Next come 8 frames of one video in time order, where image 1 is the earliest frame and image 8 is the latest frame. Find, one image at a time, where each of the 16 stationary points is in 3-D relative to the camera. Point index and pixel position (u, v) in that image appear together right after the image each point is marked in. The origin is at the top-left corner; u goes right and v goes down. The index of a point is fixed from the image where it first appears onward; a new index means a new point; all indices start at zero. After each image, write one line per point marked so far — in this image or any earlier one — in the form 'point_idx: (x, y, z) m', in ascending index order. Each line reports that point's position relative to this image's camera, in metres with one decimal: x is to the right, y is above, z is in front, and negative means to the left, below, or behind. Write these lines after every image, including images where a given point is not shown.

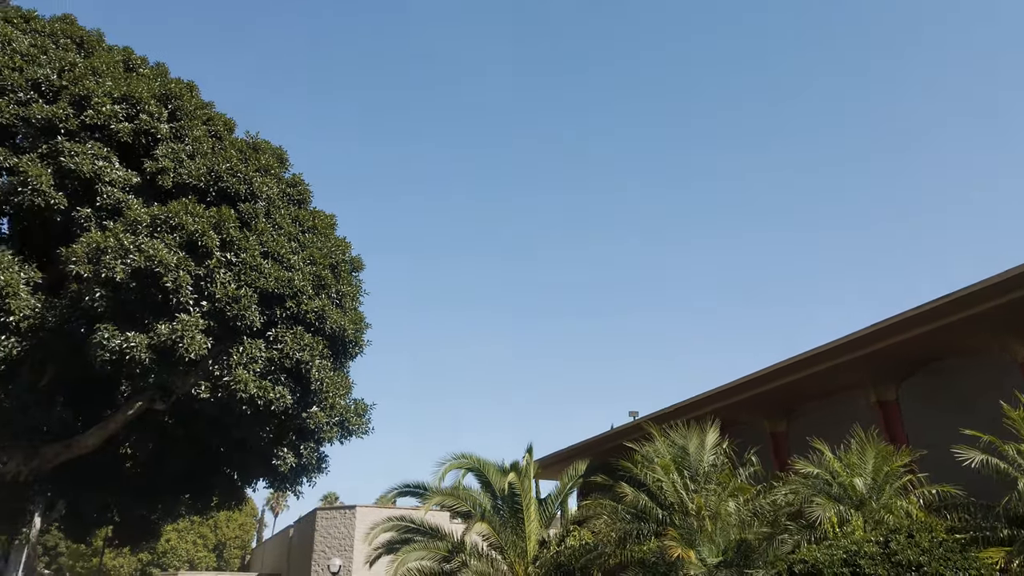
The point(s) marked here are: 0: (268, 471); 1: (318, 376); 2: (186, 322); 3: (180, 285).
0: (-5.1, -3.8, +16.2) m
1: (-3.8, -1.7, +15.0) m
2: (-5.7, -0.6, +13.5) m
3: (-5.8, 0.0, +13.5) m
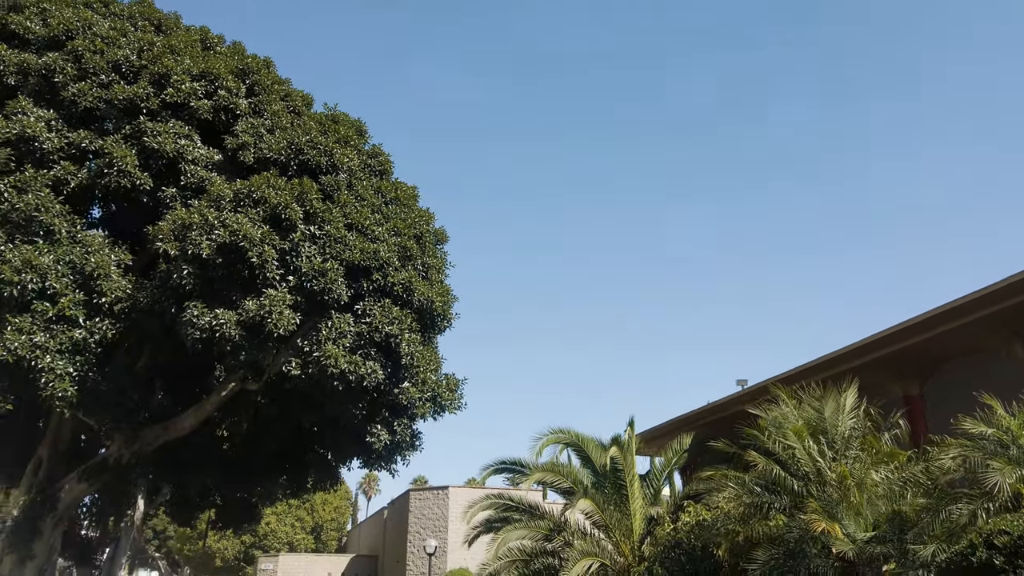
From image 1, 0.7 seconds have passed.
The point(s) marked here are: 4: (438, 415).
0: (-3.0, -3.3, +15.8) m
1: (-1.9, -1.2, +14.4) m
2: (-4.0, -0.1, +13.1) m
3: (-4.2, +0.5, +13.2) m
4: (-1.5, -2.6, +15.6) m
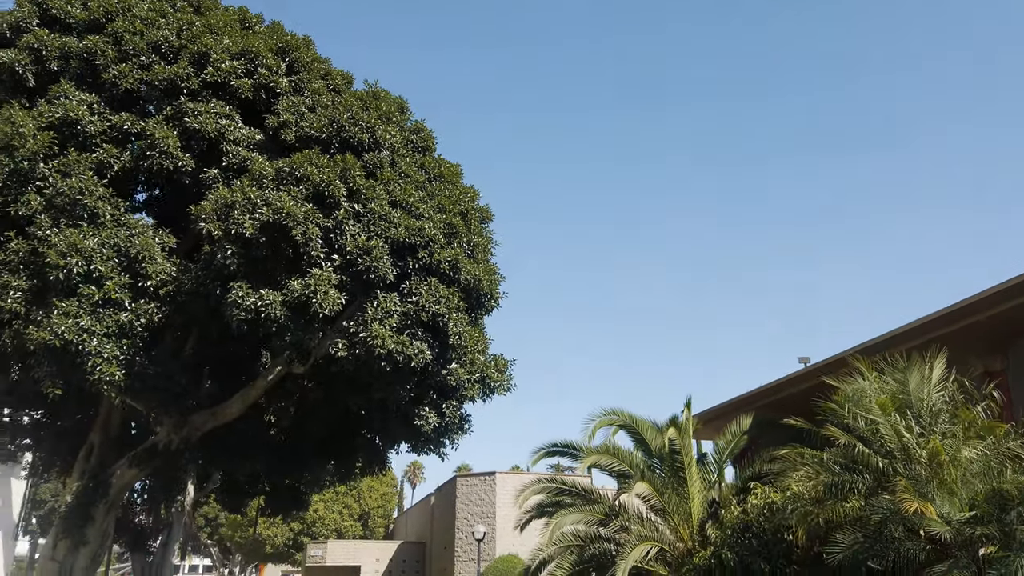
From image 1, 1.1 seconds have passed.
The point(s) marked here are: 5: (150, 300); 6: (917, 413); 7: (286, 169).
0: (-2.0, -2.9, +15.5) m
1: (-1.0, -0.8, +14.0) m
2: (-3.2, +0.2, +12.8) m
3: (-3.4, +0.8, +12.8) m
4: (-0.5, -2.1, +15.1) m
5: (-6.4, -0.2, +13.6) m
6: (+4.5, -1.4, +8.6) m
7: (-3.9, +2.1, +13.3) m
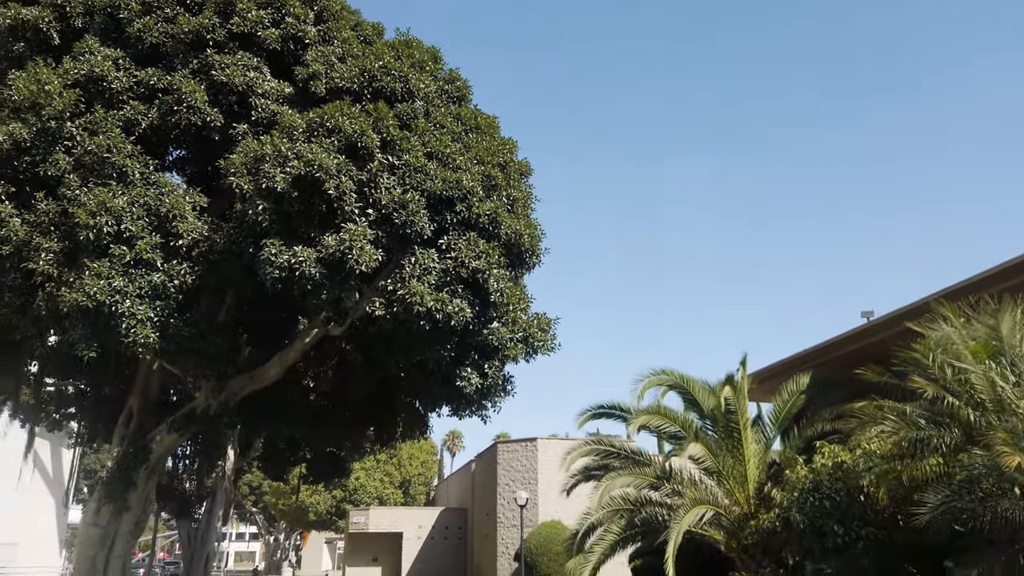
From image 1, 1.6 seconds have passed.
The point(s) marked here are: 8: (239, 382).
0: (-1.1, -2.1, +15.0) m
1: (-0.3, 0.0, +13.4) m
2: (-2.5, +0.9, +12.2) m
3: (-2.7, +1.5, +12.3) m
4: (+0.4, -1.3, +14.5) m
5: (-5.6, +0.5, +13.2) m
6: (+5.0, -0.7, +7.7) m
7: (-3.2, +2.8, +12.7) m
8: (-5.6, -1.9, +15.8) m
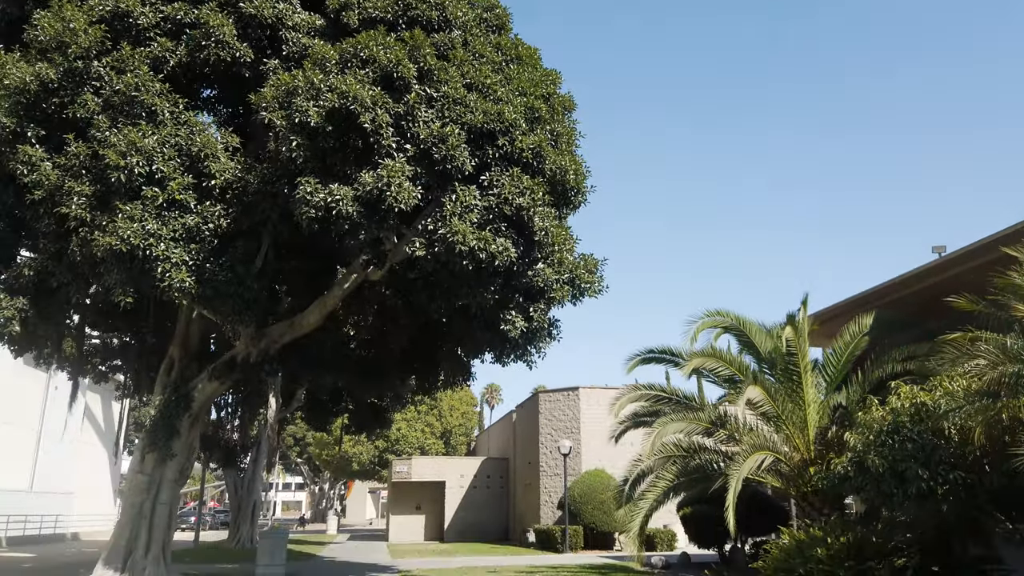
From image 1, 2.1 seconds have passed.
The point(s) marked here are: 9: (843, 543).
0: (-0.3, -1.0, +14.5) m
1: (+0.5, +1.0, +12.7) m
2: (-1.8, +1.8, +11.6) m
3: (-2.0, +2.4, +11.6) m
4: (+1.2, -0.2, +13.9) m
5: (-4.9, +1.4, +12.7) m
6: (+5.5, 0.0, +6.9) m
7: (-2.5, +3.7, +12.0) m
8: (-4.7, -0.8, +15.5) m
9: (+4.2, -3.2, +9.8) m
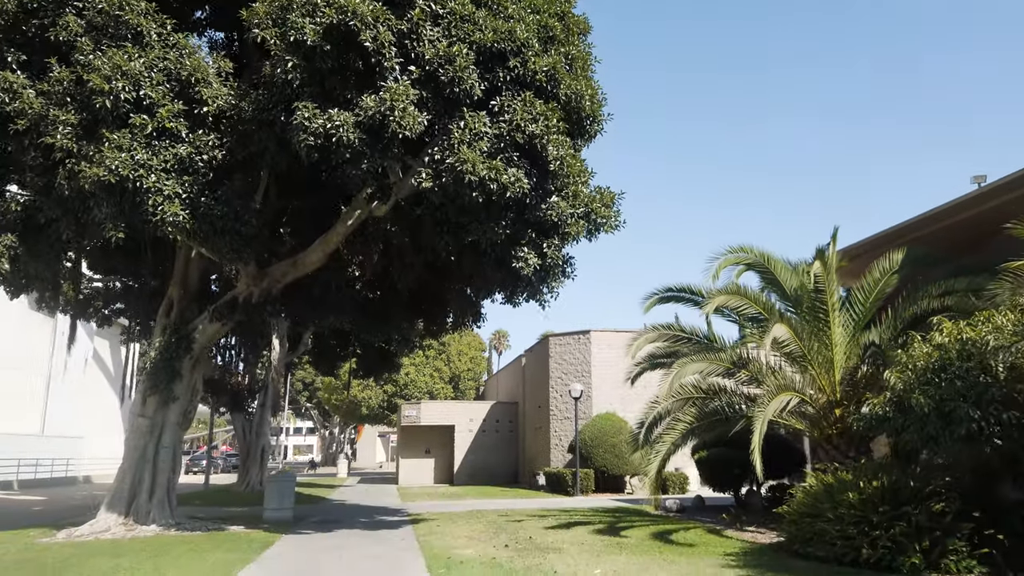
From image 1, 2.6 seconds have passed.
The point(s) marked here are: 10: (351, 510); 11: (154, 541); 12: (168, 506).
0: (-0.1, +0.2, +13.8) m
1: (+0.7, +2.1, +11.9) m
2: (-1.6, +2.8, +10.8) m
3: (-1.8, +3.4, +10.8) m
4: (+1.4, +0.9, +13.2) m
5: (-4.7, +2.4, +12.0) m
6: (+5.7, +0.7, +6.1) m
7: (-2.3, +4.7, +11.1) m
8: (-4.5, +0.4, +14.9) m
9: (+4.4, -2.4, +9.2) m
10: (-4.0, -5.6, +19.4) m
11: (-5.8, -4.1, +12.6) m
12: (-6.6, -4.2, +14.9) m
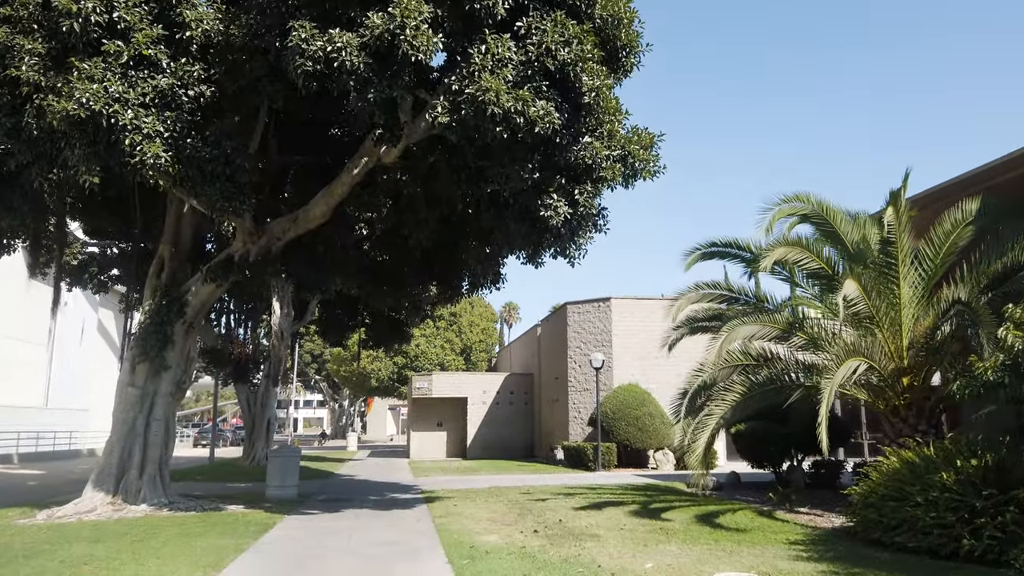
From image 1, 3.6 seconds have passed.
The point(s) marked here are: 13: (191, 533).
0: (+0.3, +0.9, +12.4) m
1: (+1.1, +2.7, +10.4) m
2: (-1.3, +3.4, +9.3) m
3: (-1.5, +4.0, +9.2) m
4: (+1.8, +1.6, +11.7) m
5: (-4.3, +3.1, +10.5) m
6: (+6.0, +1.1, +4.6) m
7: (-2.0, +5.3, +9.5) m
8: (-4.1, +1.1, +13.5) m
9: (+4.7, -1.8, +7.8) m
10: (-3.6, -4.7, +18.2) m
11: (-5.4, -3.5, +11.3) m
12: (-6.2, -3.5, +13.6) m
13: (-4.3, -3.3, +10.4) m
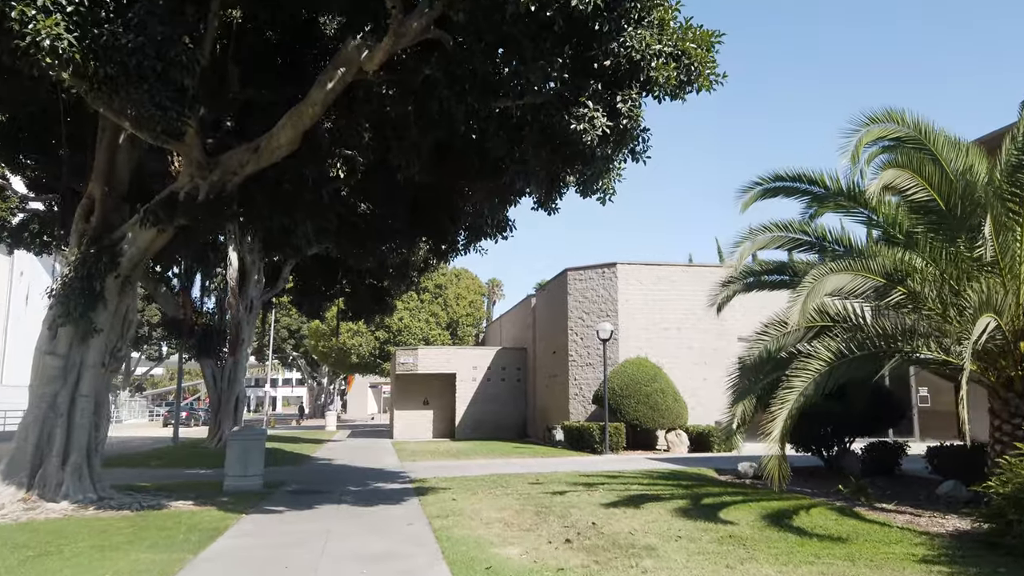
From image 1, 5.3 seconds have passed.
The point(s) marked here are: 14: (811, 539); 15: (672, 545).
0: (+0.5, +1.6, +9.8) m
1: (+1.3, +3.4, +7.9) m
2: (-1.0, +4.0, +6.6) m
3: (-1.2, +4.6, +6.6) m
4: (+2.0, +2.3, +9.2) m
5: (-4.1, +3.8, +7.8) m
6: (+6.4, +1.6, +2.2) m
7: (-1.7, +5.9, +6.8) m
8: (-3.9, +1.9, +10.8) m
9: (+5.0, -1.2, +5.5) m
10: (-3.5, -3.8, +15.7) m
11: (-5.2, -2.7, +8.8) m
12: (-6.0, -2.7, +11.1) m
13: (-4.1, -2.6, +7.9) m
14: (+2.9, -2.5, +7.6) m
15: (+1.5, -2.5, +7.4) m
